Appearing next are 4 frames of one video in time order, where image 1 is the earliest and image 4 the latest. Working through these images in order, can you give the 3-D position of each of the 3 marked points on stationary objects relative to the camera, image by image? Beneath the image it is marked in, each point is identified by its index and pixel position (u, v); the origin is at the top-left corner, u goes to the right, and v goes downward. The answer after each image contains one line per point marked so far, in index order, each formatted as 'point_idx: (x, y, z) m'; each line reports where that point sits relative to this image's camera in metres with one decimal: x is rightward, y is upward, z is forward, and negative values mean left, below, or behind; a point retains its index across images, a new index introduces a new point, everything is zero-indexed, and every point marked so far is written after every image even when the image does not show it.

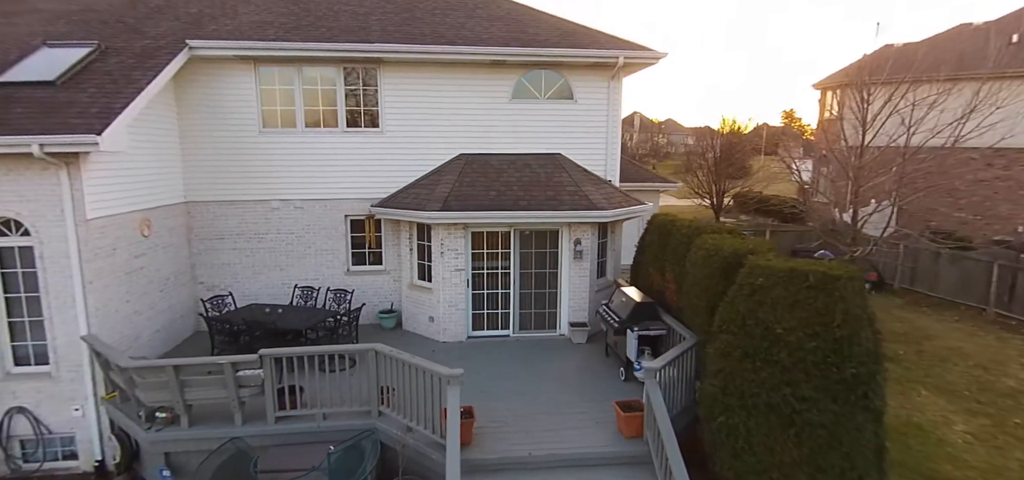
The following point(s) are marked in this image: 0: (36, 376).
0: (-6.0, -1.7, +6.0) m
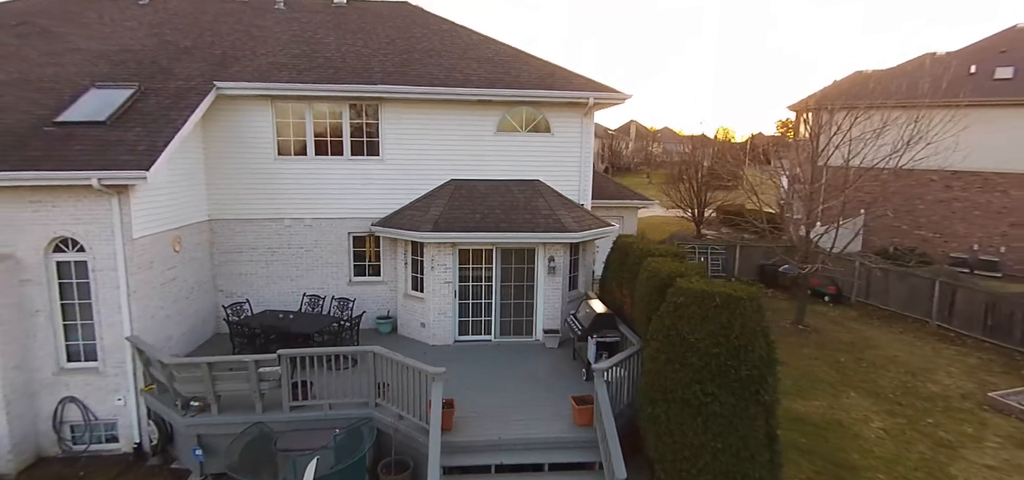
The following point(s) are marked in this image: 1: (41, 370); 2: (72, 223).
0: (-6.3, -1.9, +7.1) m
1: (-6.9, -1.9, +7.0) m
2: (-6.2, +0.3, +6.7) m
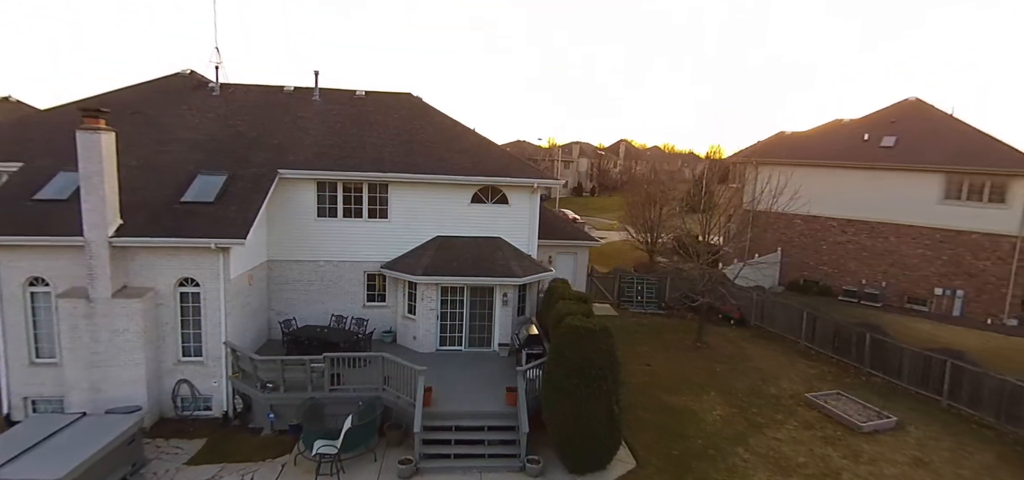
0: (-7.2, -2.8, +10.9) m
1: (-7.9, -2.7, +10.8) m
2: (-7.1, -0.6, +10.6) m
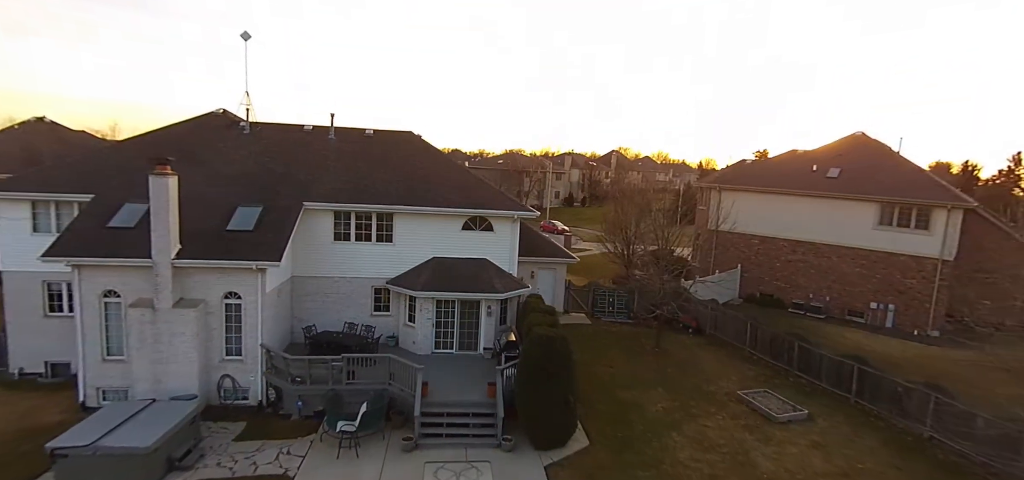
0: (-7.8, -3.4, +13.4) m
1: (-8.4, -3.3, +13.4) m
2: (-7.6, -1.2, +13.2) m
